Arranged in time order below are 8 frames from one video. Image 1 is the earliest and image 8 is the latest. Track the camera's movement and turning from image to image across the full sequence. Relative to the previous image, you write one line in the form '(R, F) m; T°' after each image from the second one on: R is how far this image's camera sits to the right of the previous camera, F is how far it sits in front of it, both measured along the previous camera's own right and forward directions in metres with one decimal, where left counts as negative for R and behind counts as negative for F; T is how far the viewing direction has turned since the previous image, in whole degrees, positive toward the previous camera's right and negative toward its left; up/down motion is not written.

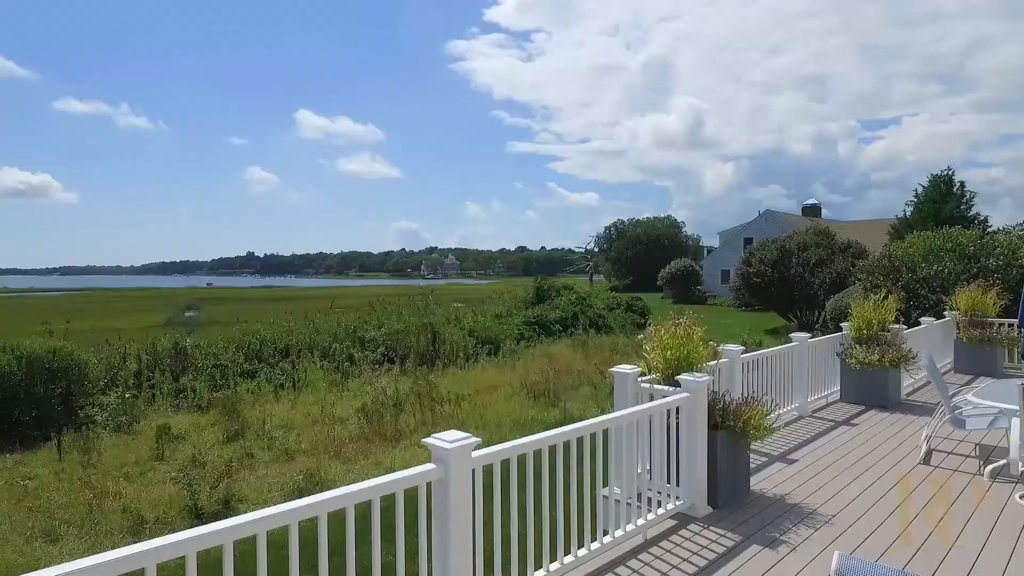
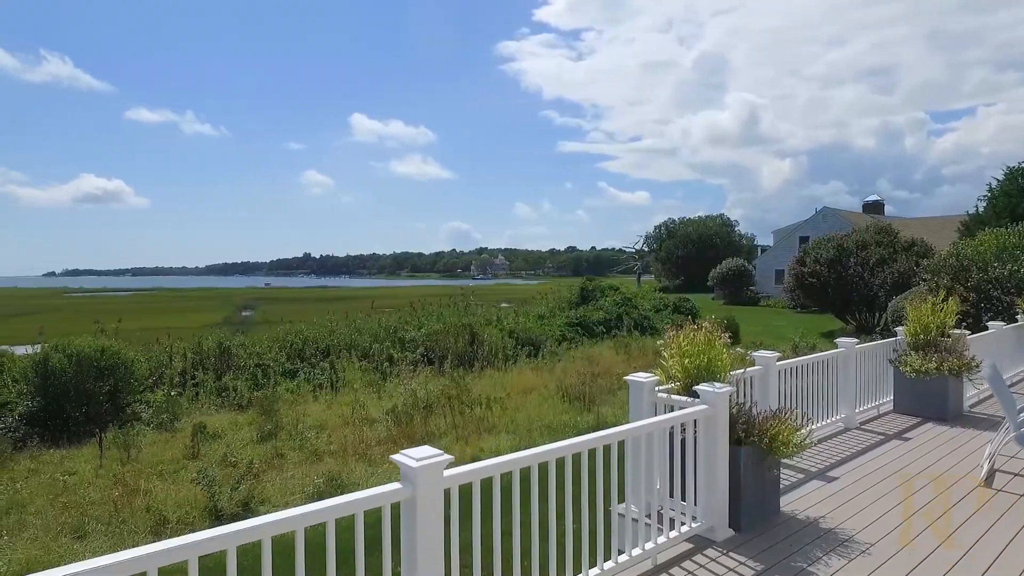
(+0.2, +0.2) m; -5°
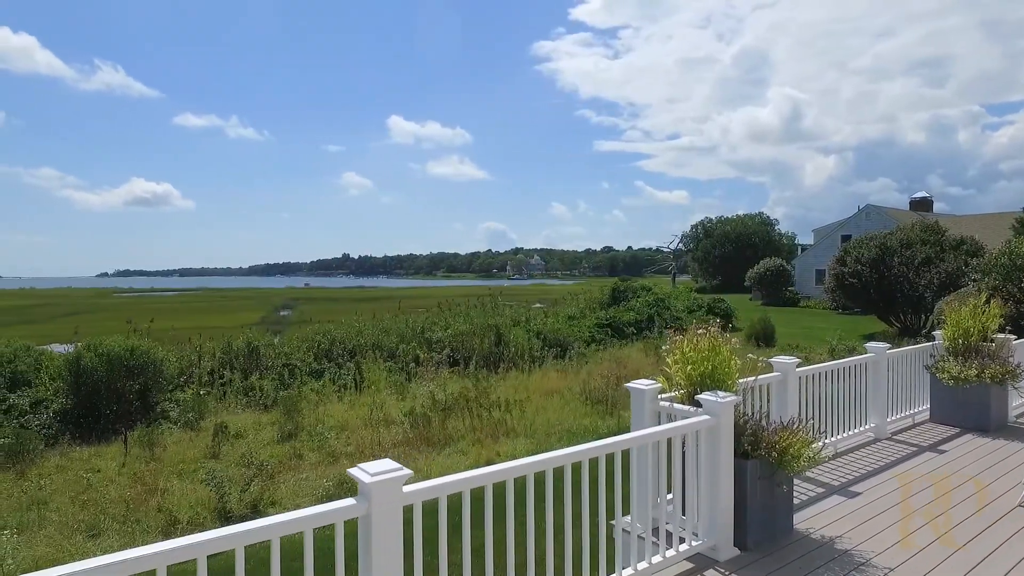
(+0.2, +0.1) m; -3°
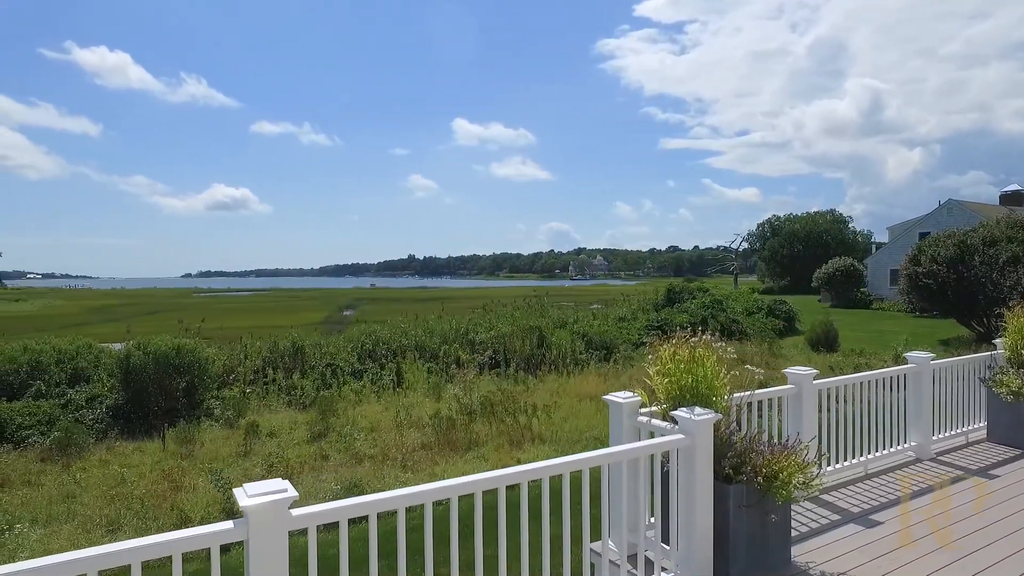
(+0.5, +0.2) m; -6°
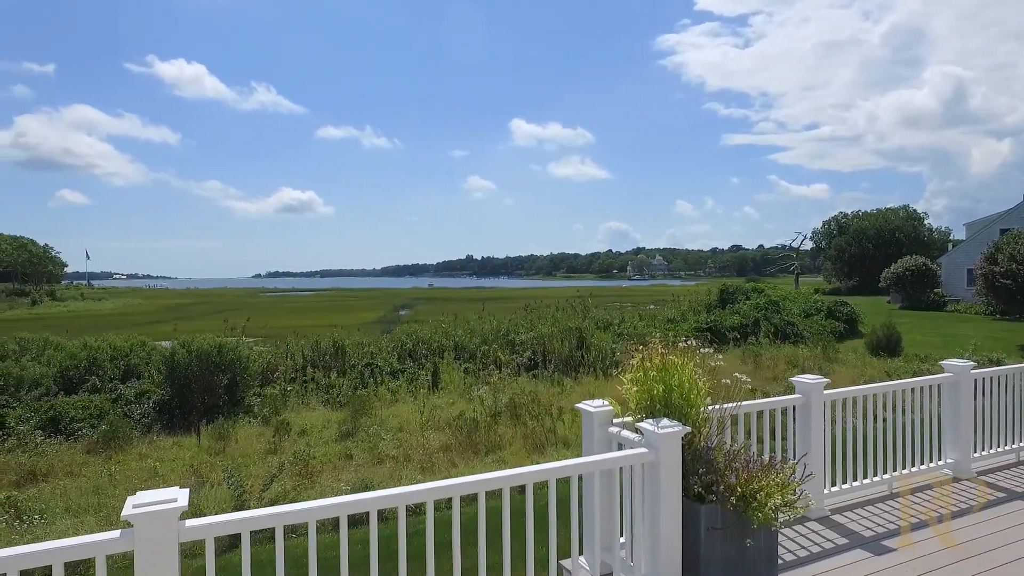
(+0.4, +0.2) m; -5°
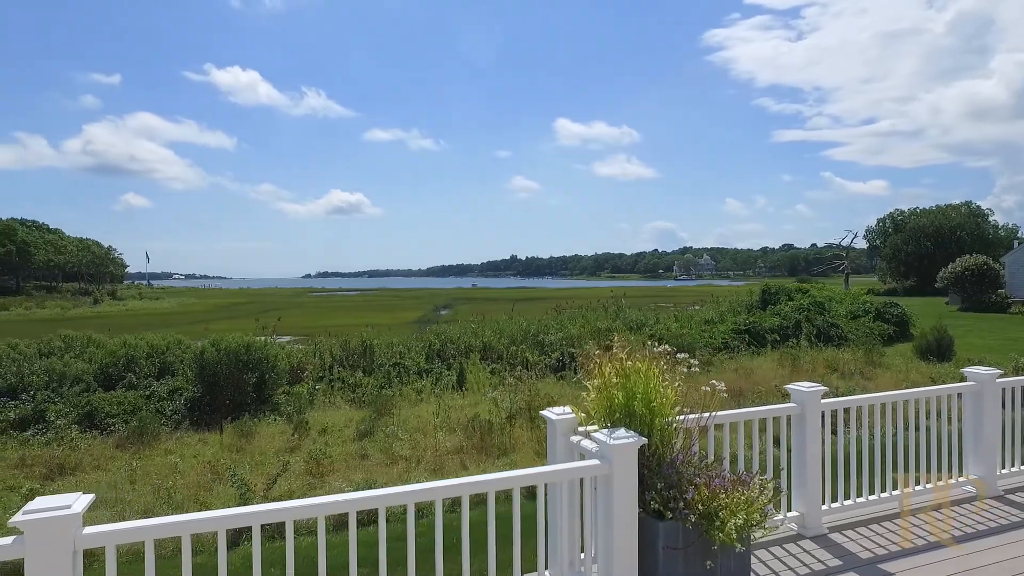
(+0.4, +0.1) m; -4°
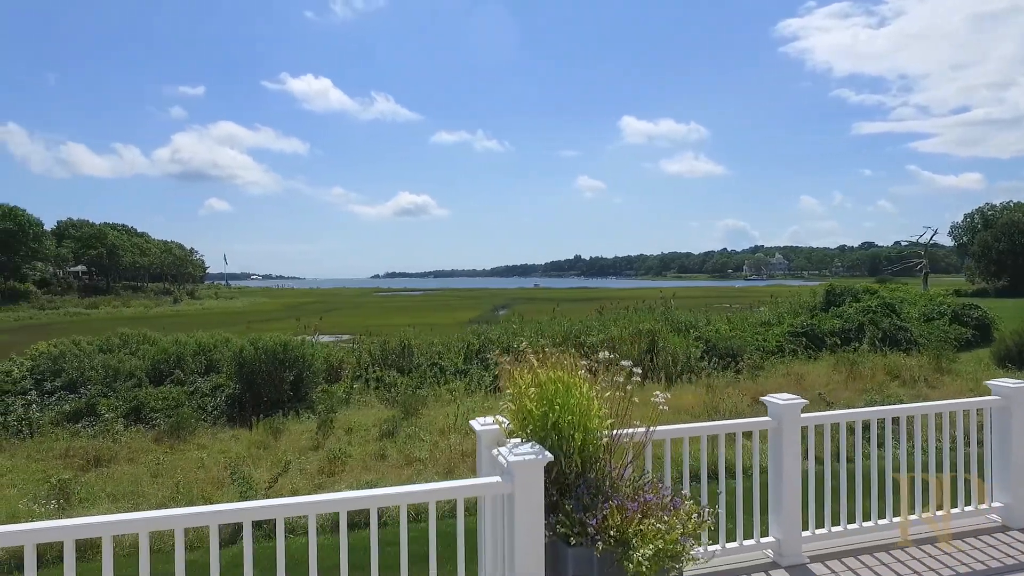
(+0.6, +0.2) m; -6°
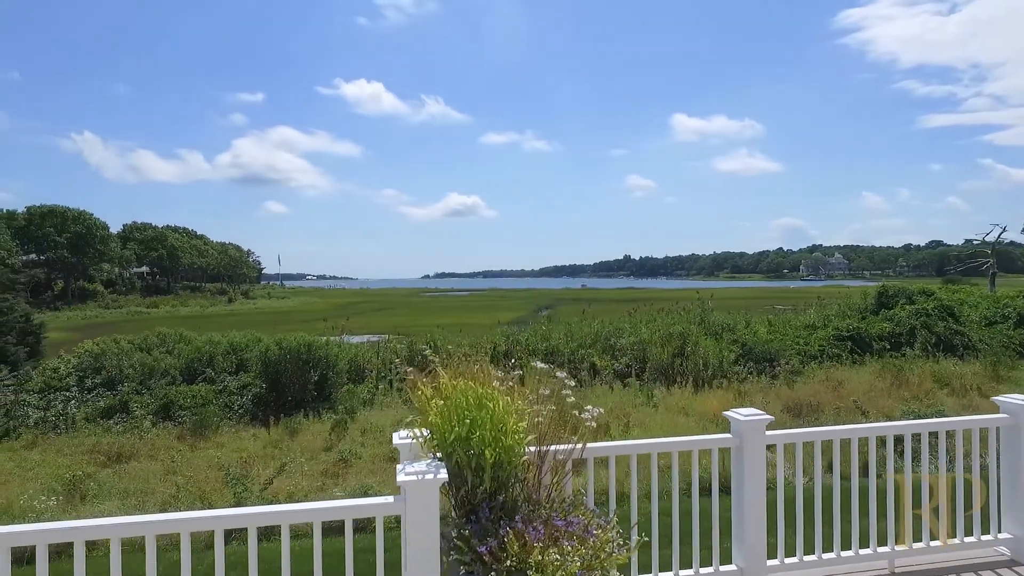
(+0.5, +0.2) m; -5°
